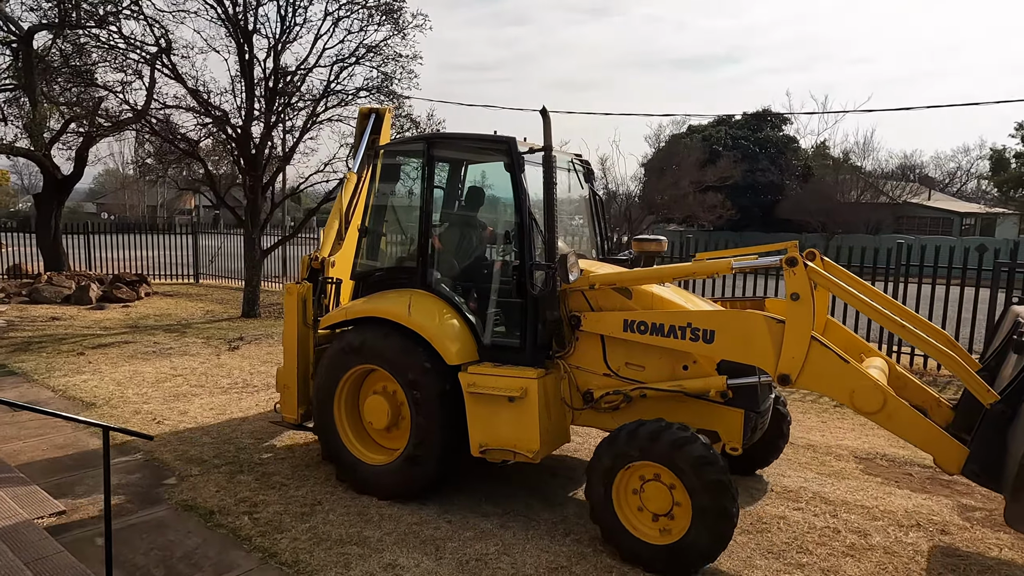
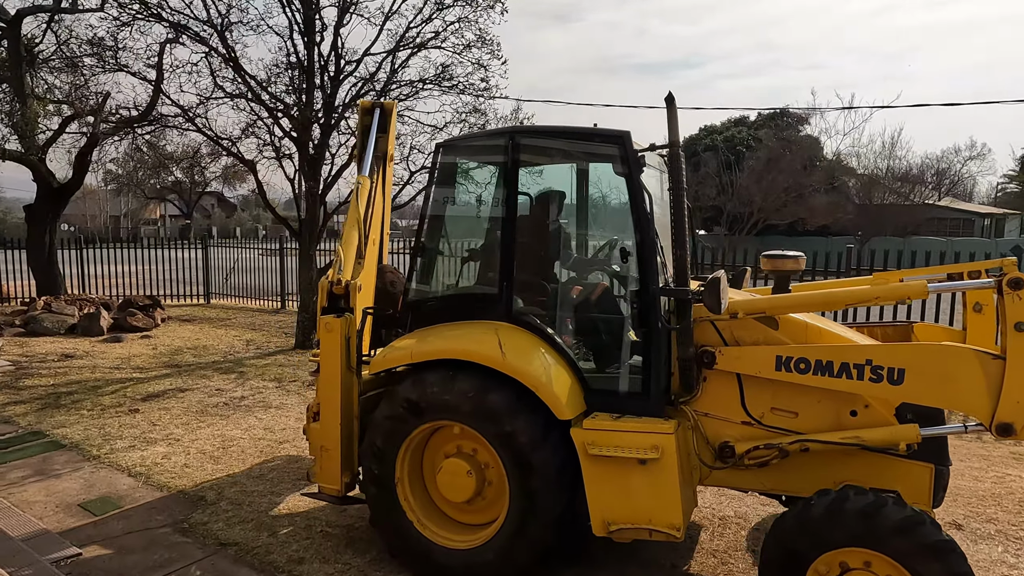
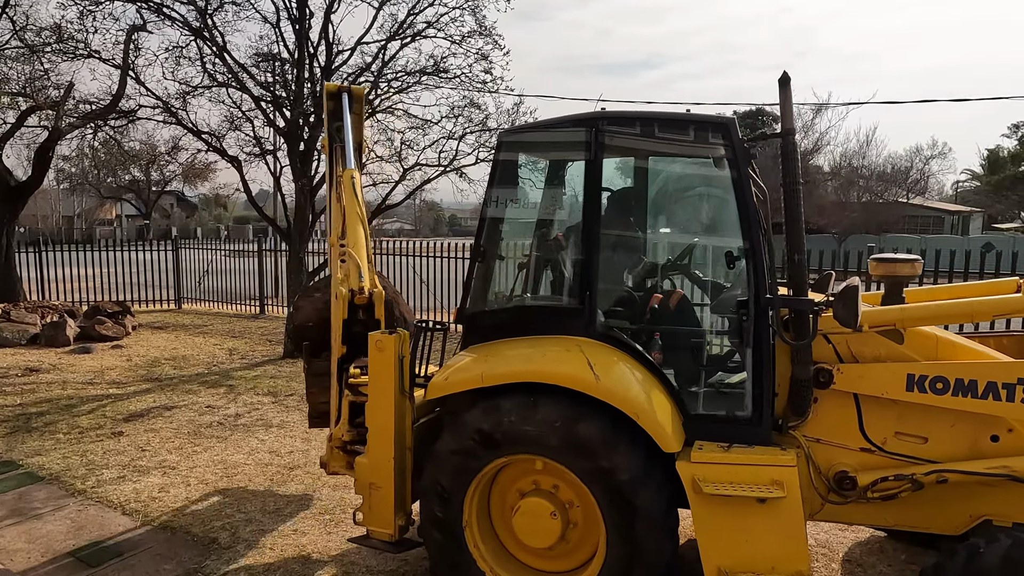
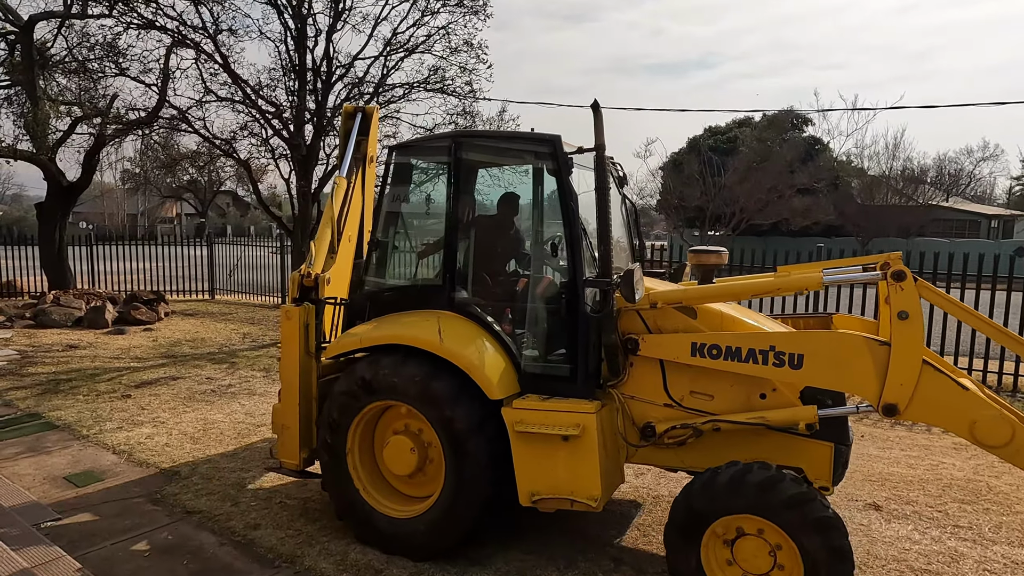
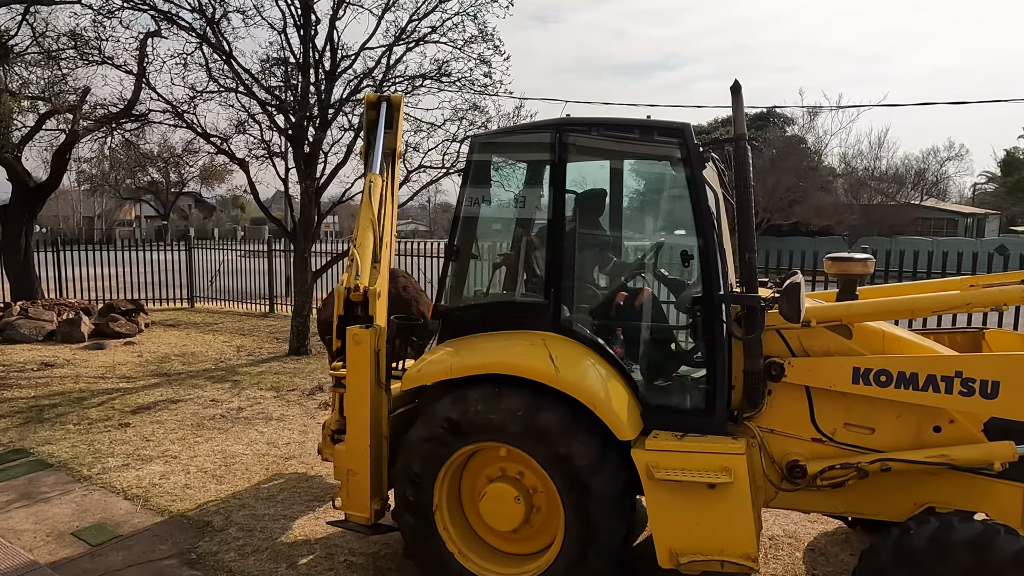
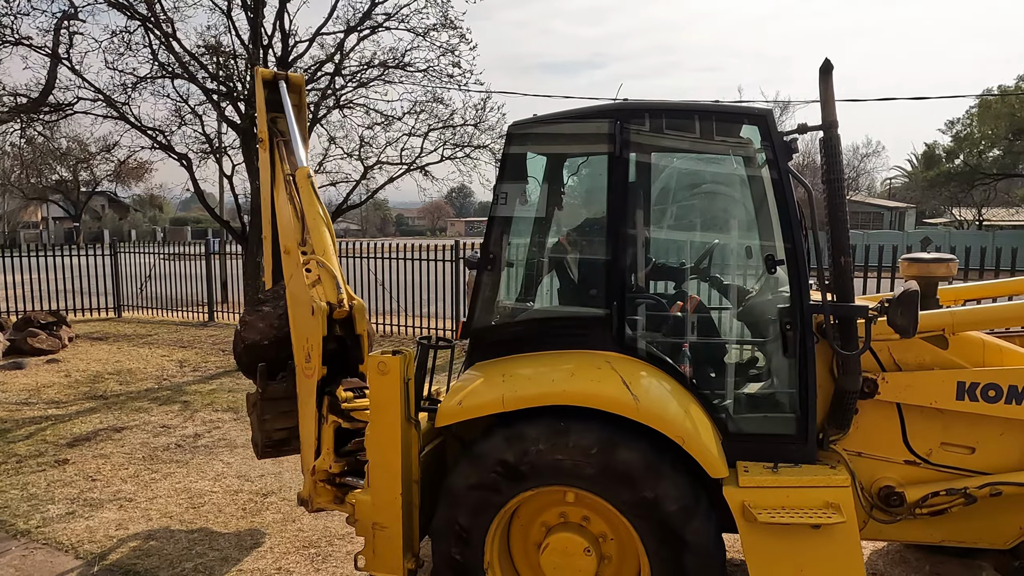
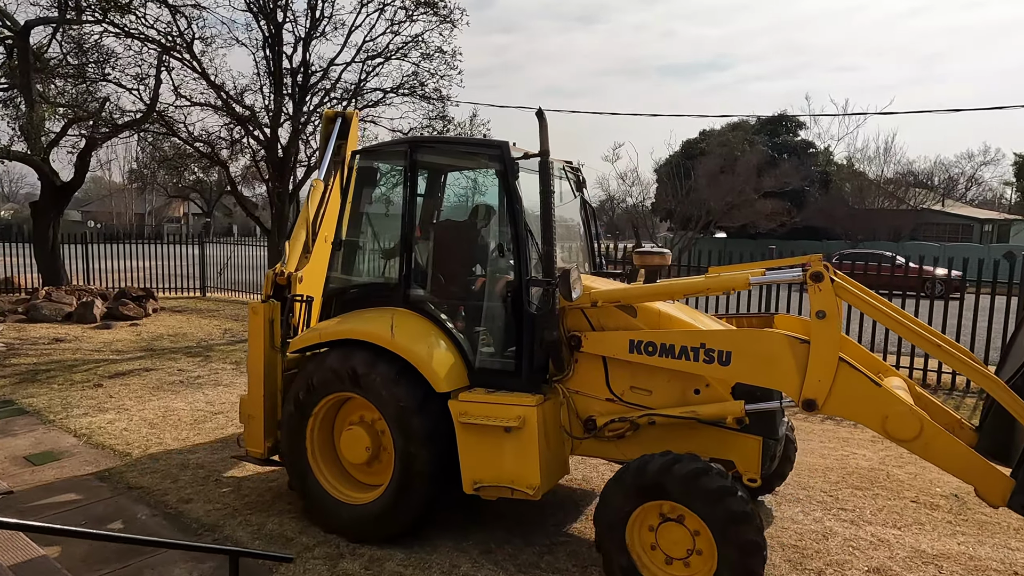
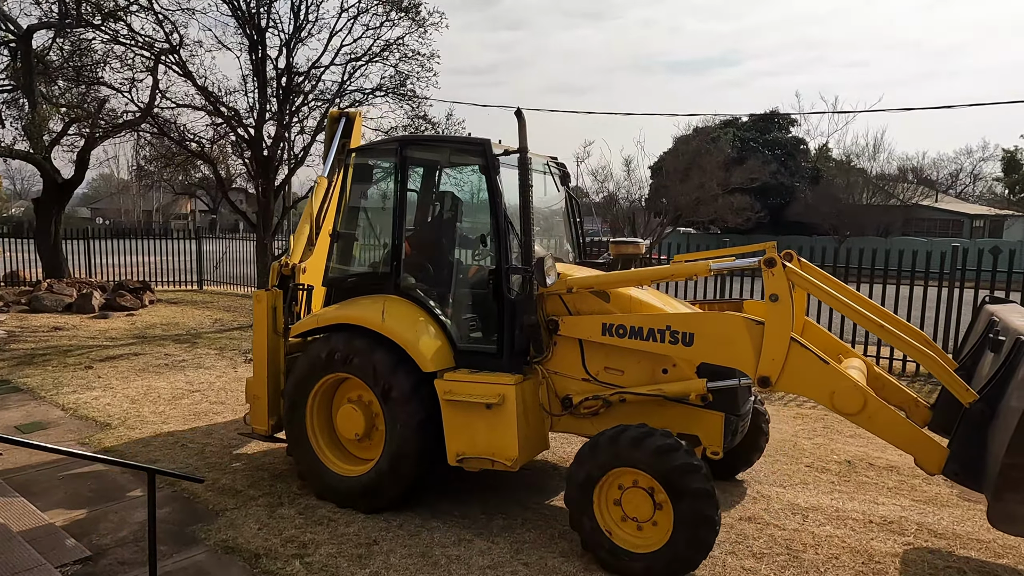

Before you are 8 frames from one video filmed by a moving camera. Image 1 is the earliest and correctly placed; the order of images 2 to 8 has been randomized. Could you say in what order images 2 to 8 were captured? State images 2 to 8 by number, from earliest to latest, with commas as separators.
8, 7, 4, 2, 5, 3, 6
